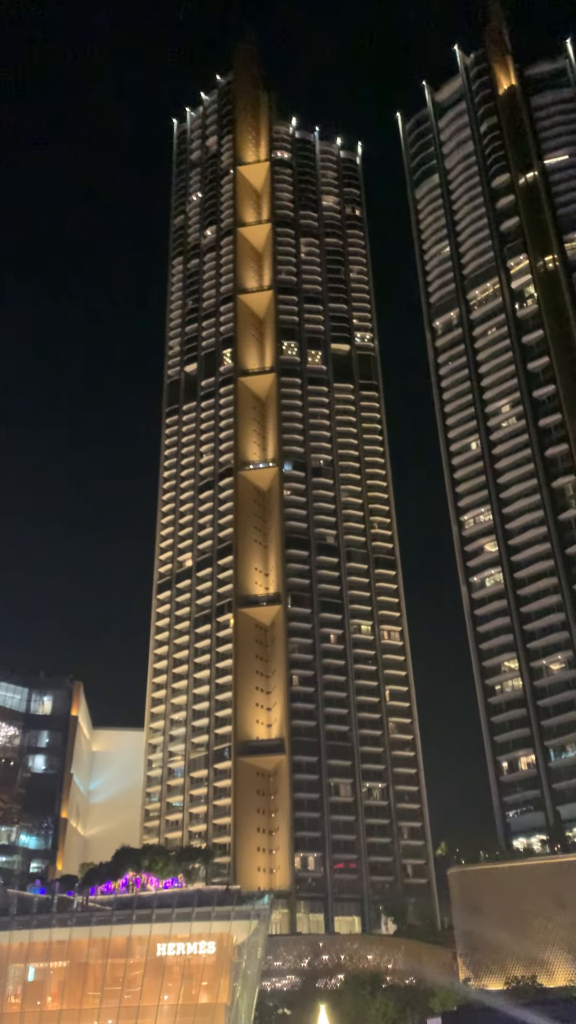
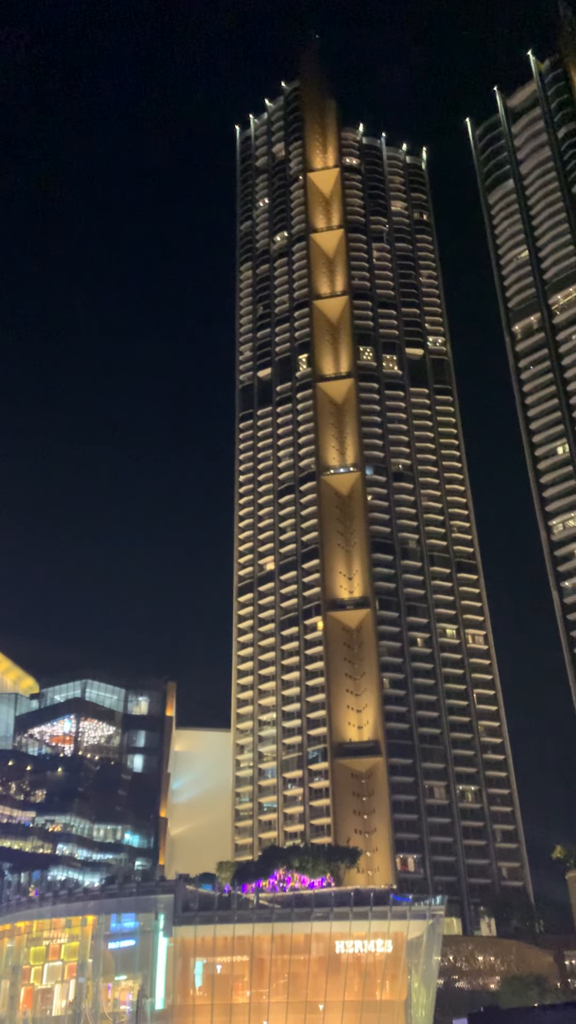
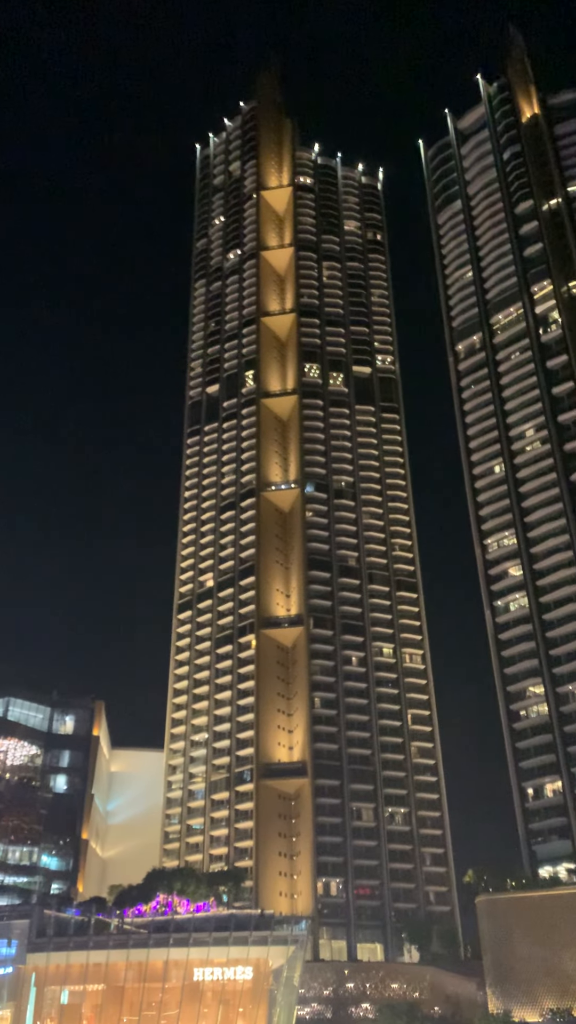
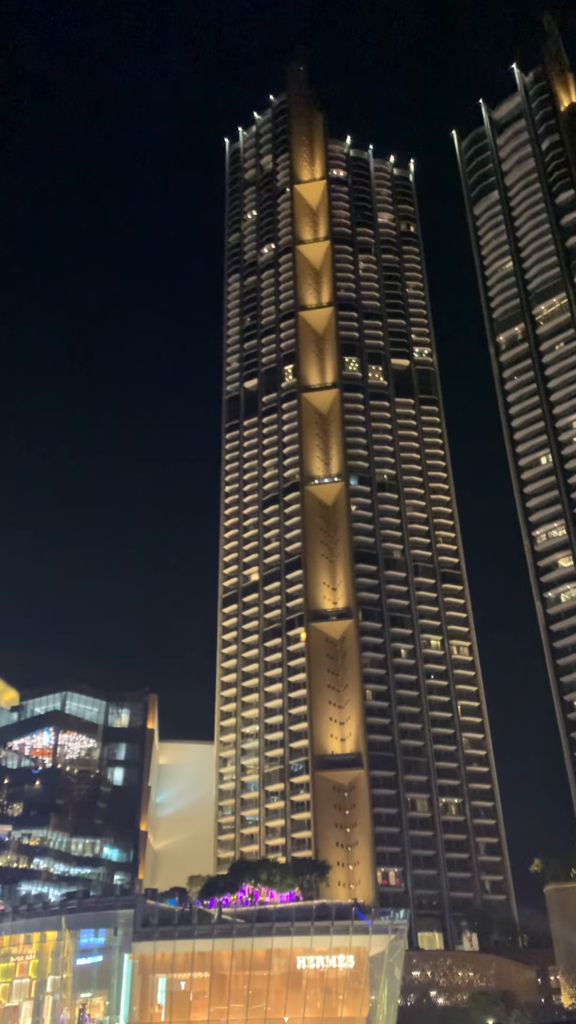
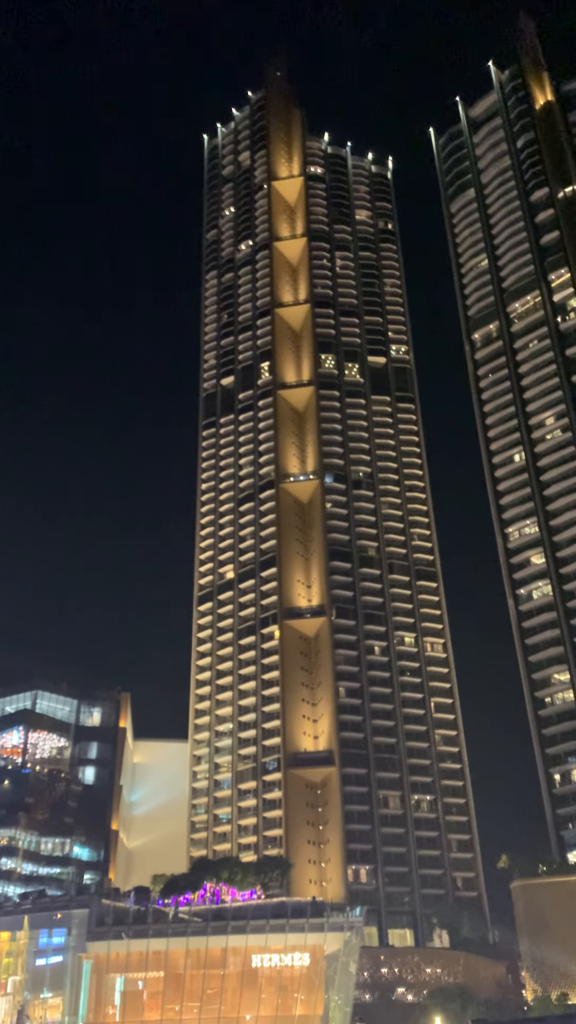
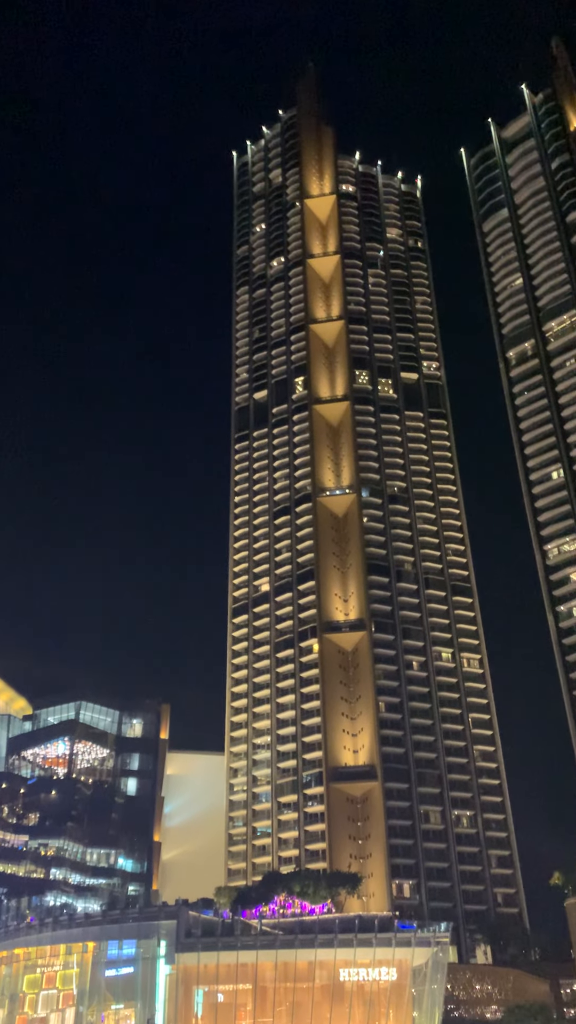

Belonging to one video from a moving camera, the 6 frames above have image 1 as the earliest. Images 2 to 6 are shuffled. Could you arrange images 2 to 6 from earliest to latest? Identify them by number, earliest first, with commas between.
3, 5, 4, 2, 6
